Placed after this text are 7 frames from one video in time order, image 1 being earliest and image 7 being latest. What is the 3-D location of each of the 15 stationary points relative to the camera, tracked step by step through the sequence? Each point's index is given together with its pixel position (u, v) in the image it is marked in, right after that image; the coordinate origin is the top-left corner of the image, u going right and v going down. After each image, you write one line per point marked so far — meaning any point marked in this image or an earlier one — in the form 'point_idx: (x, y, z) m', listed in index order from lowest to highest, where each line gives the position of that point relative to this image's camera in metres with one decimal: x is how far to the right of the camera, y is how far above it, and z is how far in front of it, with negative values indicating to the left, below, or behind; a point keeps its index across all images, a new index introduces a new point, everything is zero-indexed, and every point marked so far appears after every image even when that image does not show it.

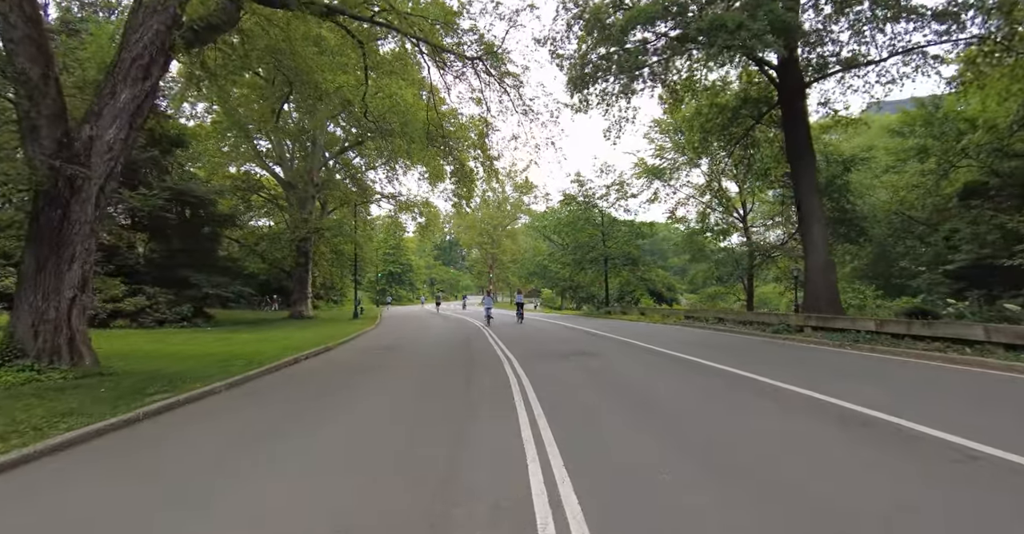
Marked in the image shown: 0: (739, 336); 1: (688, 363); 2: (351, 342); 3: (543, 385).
0: (+8.0, -2.5, +15.2) m
1: (+4.7, -2.6, +11.9) m
2: (-6.0, -2.8, +16.2) m
3: (+0.6, -2.6, +10.3) m
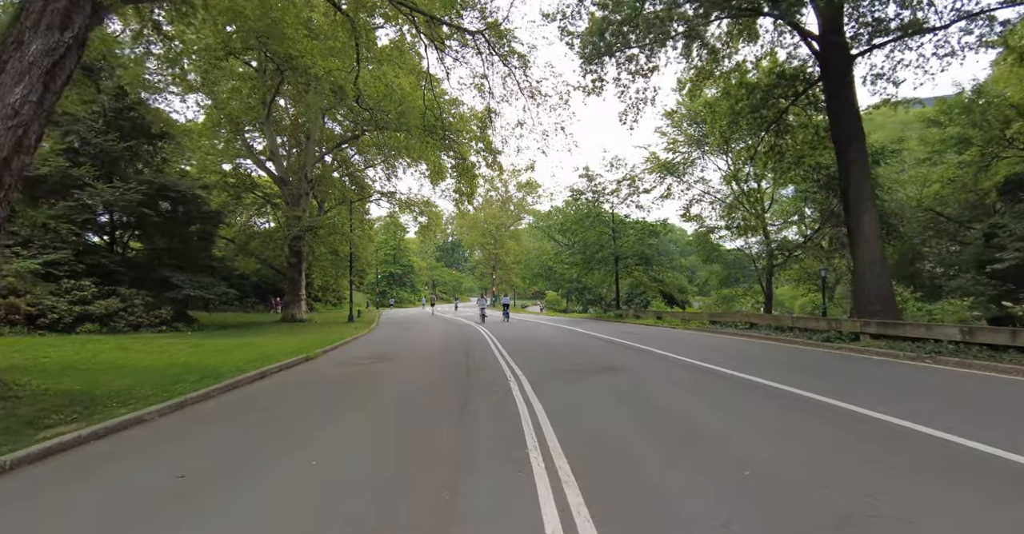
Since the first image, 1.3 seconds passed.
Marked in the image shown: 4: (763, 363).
0: (+8.2, -2.5, +13.6) m
1: (+4.8, -2.5, +10.4) m
2: (-5.9, -2.7, +14.8) m
3: (+0.7, -2.6, +8.9) m
4: (+6.4, -2.5, +11.3) m
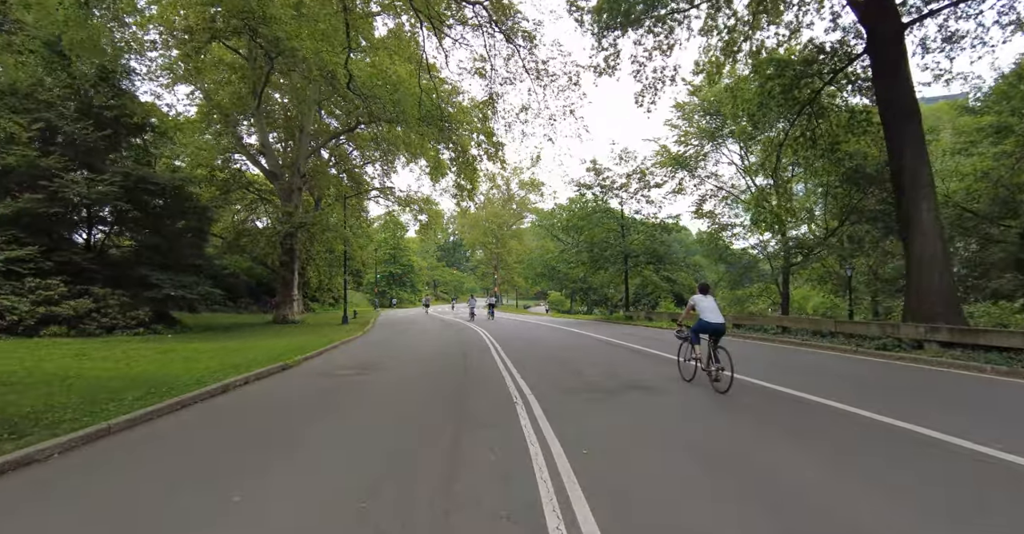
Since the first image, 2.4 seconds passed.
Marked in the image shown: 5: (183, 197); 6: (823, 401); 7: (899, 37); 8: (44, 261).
0: (+8.3, -2.4, +12.4) m
1: (+4.9, -2.5, +9.1) m
2: (-5.7, -2.7, +13.6) m
3: (+0.8, -2.5, +7.6) m
4: (+6.5, -2.4, +10.0) m
5: (-14.9, +3.2, +19.8) m
6: (+5.3, -2.3, +7.5) m
7: (+9.8, +5.9, +11.3) m
8: (-17.7, +0.2, +16.6) m
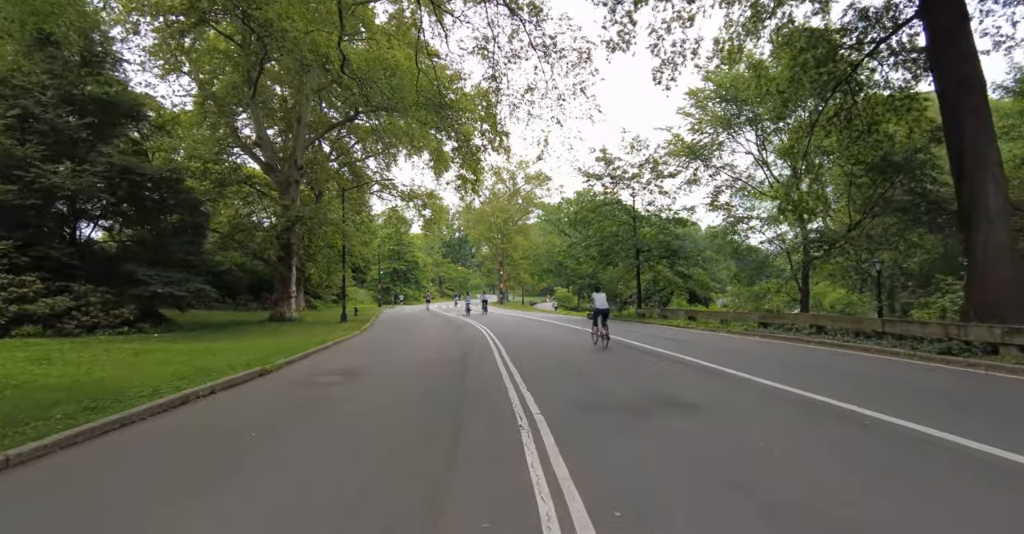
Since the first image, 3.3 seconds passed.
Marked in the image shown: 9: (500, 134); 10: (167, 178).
0: (+8.4, -2.3, +11.2) m
1: (+5.0, -2.3, +8.0) m
2: (-5.6, -2.5, +12.7) m
3: (+0.9, -2.4, +6.6) m
4: (+6.6, -2.3, +8.9) m
5: (-14.7, +3.4, +19.0) m
6: (+5.4, -2.2, +6.5) m
7: (+9.9, +6.1, +10.1) m
8: (-17.5, +0.3, +15.8) m
9: (-0.5, +5.9, +19.6) m
10: (-14.8, +3.8, +18.7) m
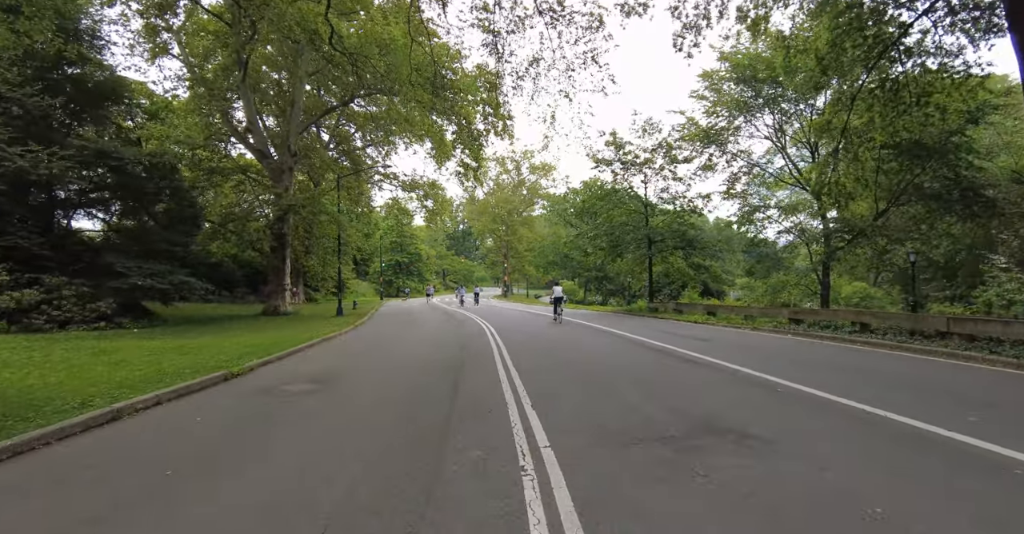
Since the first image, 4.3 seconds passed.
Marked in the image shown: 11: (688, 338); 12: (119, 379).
0: (+8.5, -2.0, +10.1) m
1: (+5.0, -2.1, +6.9) m
2: (-5.5, -2.2, +11.7) m
3: (+0.9, -2.2, +5.5) m
4: (+6.6, -2.1, +7.7) m
5: (-14.5, +3.8, +18.0) m
6: (+5.4, -2.0, +5.3) m
7: (+10.0, +6.3, +8.8) m
8: (-17.4, +0.7, +14.9) m
9: (-0.4, +6.3, +18.4) m
10: (-14.6, +4.2, +17.7) m
11: (+6.0, -2.4, +15.1) m
12: (-6.0, -1.8, +6.7) m
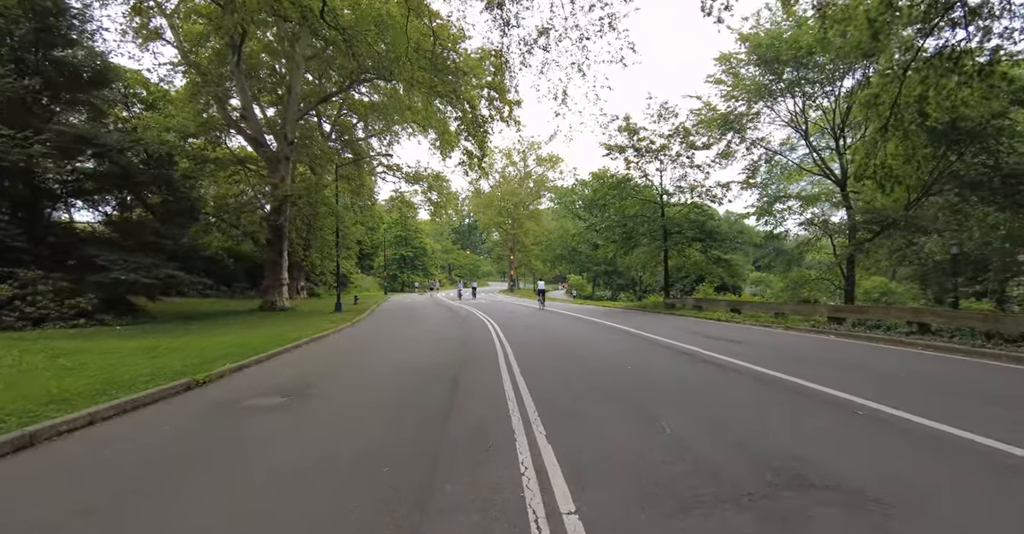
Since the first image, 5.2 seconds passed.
0: (+8.6, -1.9, +8.9) m
1: (+5.1, -2.0, +5.8) m
2: (-5.3, -2.1, +10.7) m
3: (+1.0, -2.1, +4.5) m
4: (+6.7, -1.9, +6.6) m
5: (-14.3, +4.0, +17.1) m
6: (+5.5, -1.9, +4.2) m
7: (+10.1, +6.5, +7.5) m
8: (-17.2, +0.9, +14.1) m
9: (-0.1, +6.6, +17.3) m
10: (-14.4, +4.4, +16.8) m
11: (+6.2, -2.2, +14.0) m
12: (-5.9, -1.7, +5.8) m
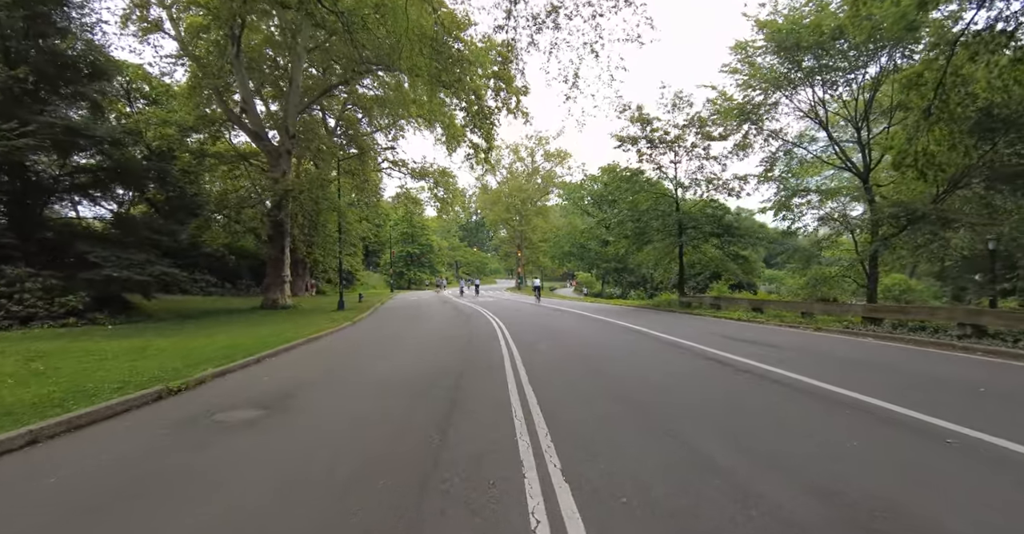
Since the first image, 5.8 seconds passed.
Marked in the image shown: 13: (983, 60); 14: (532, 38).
0: (+8.8, -1.8, +8.1) m
1: (+5.2, -2.0, +5.0) m
2: (-5.2, -2.0, +10.1) m
3: (+1.0, -2.1, +3.8) m
4: (+6.8, -1.9, +5.8) m
5: (-14.0, +4.1, +16.6) m
6: (+5.5, -1.9, +3.4) m
7: (+10.2, +6.5, +6.6) m
8: (-17.0, +1.0, +13.7) m
9: (+0.1, +6.7, +16.6) m
10: (-14.1, +4.5, +16.3) m
11: (+6.4, -2.1, +13.2) m
12: (-5.8, -1.6, +5.2) m
13: (+10.3, +4.5, +9.8) m
14: (+0.4, +5.1, +9.9) m
